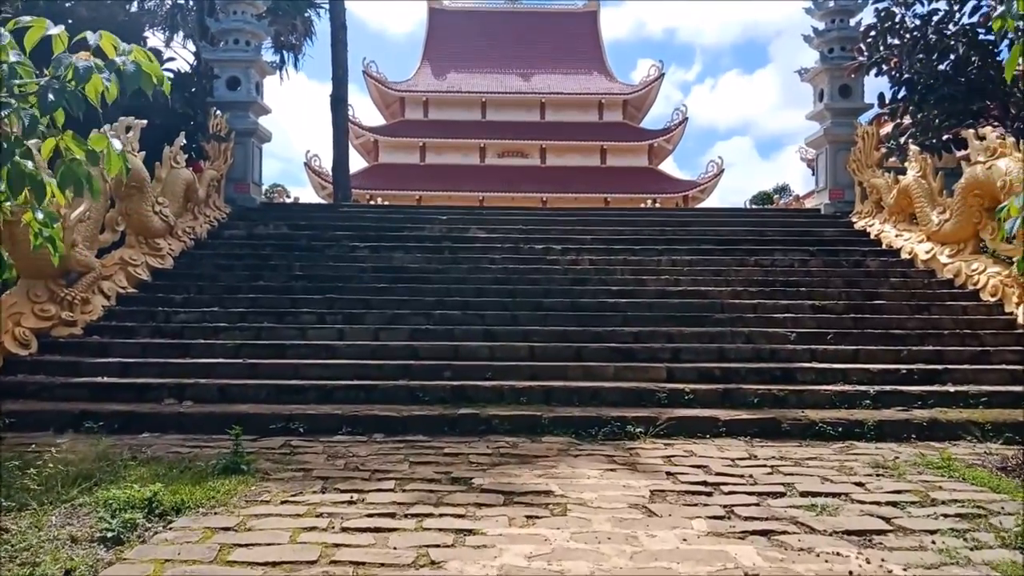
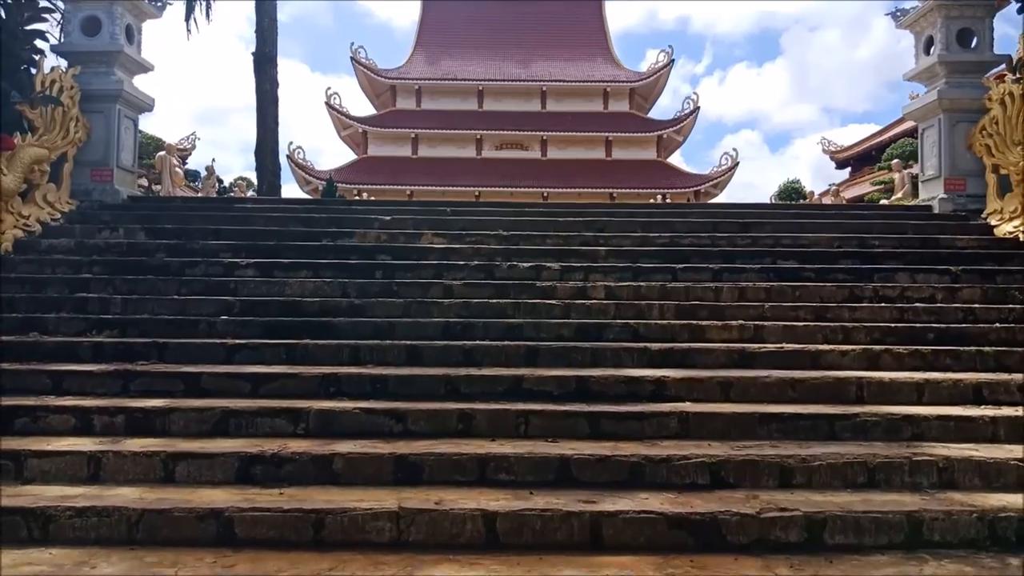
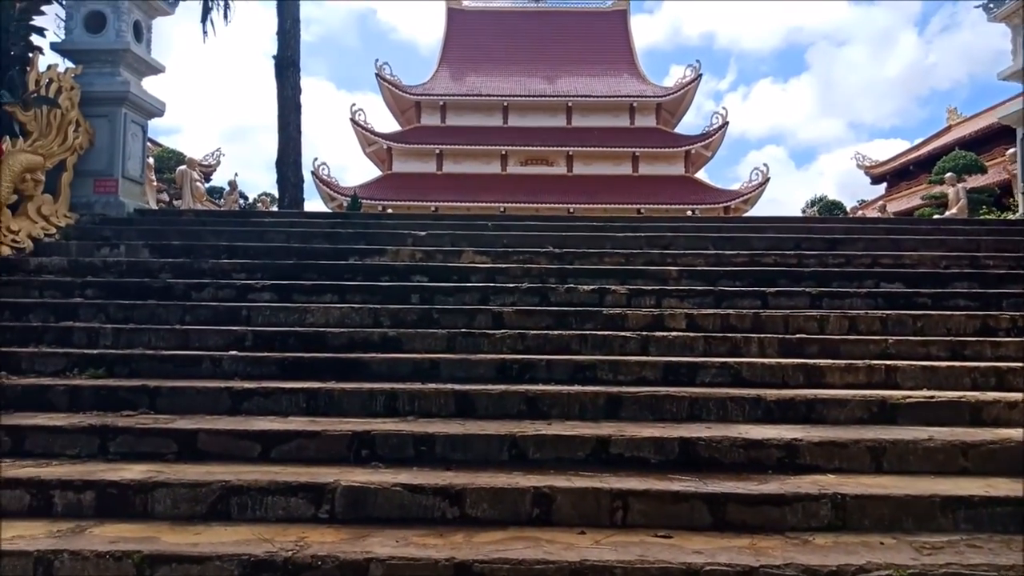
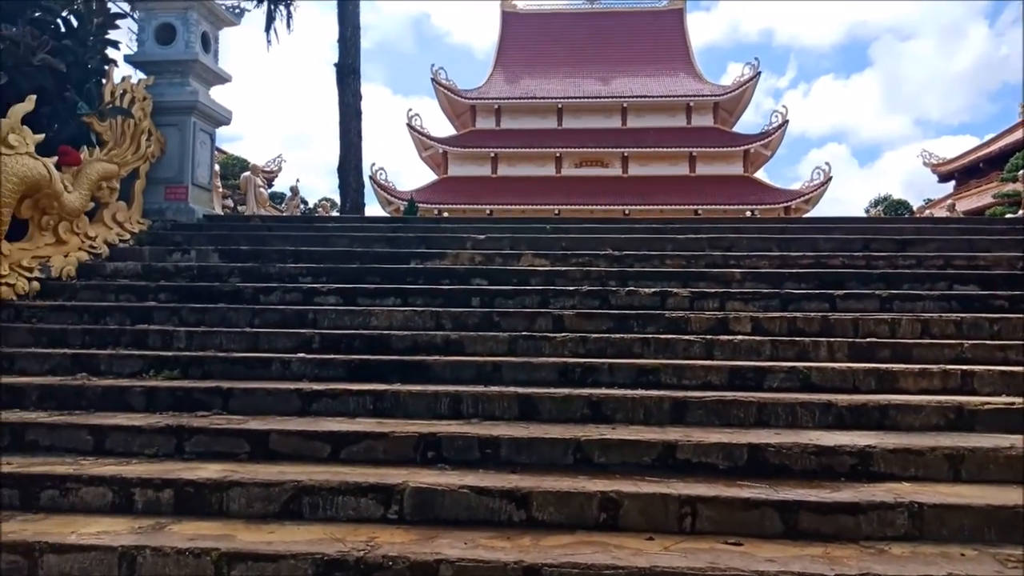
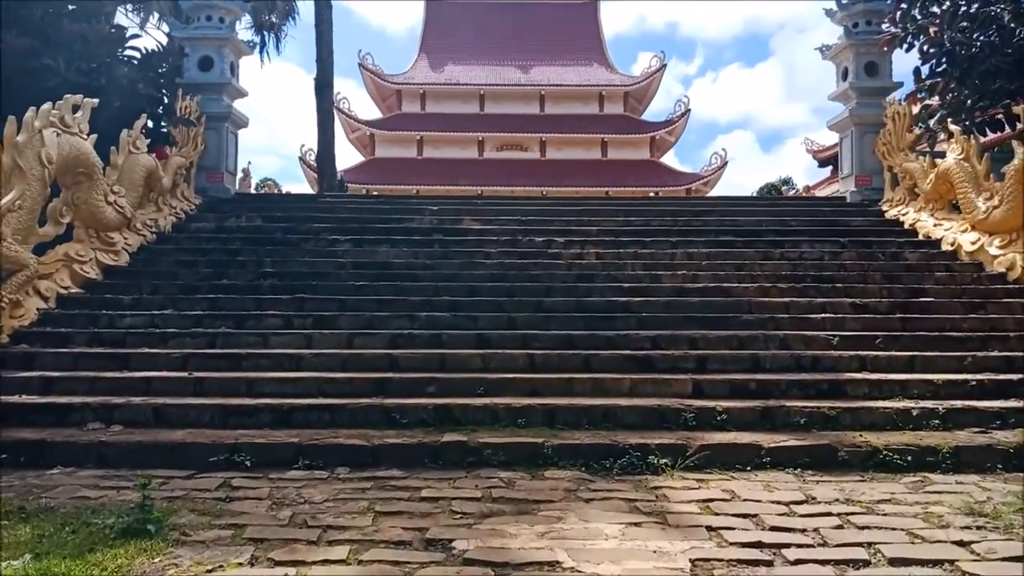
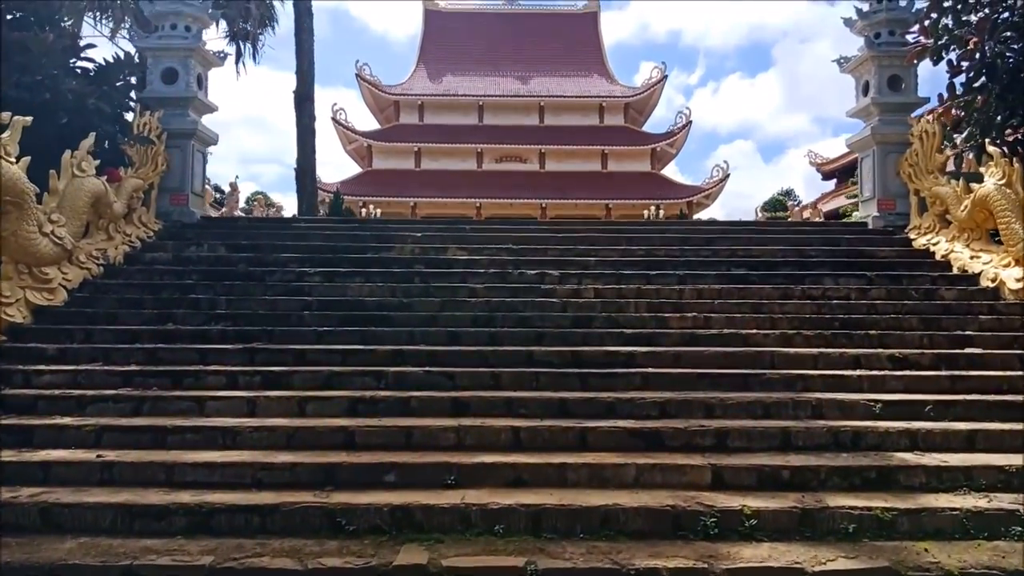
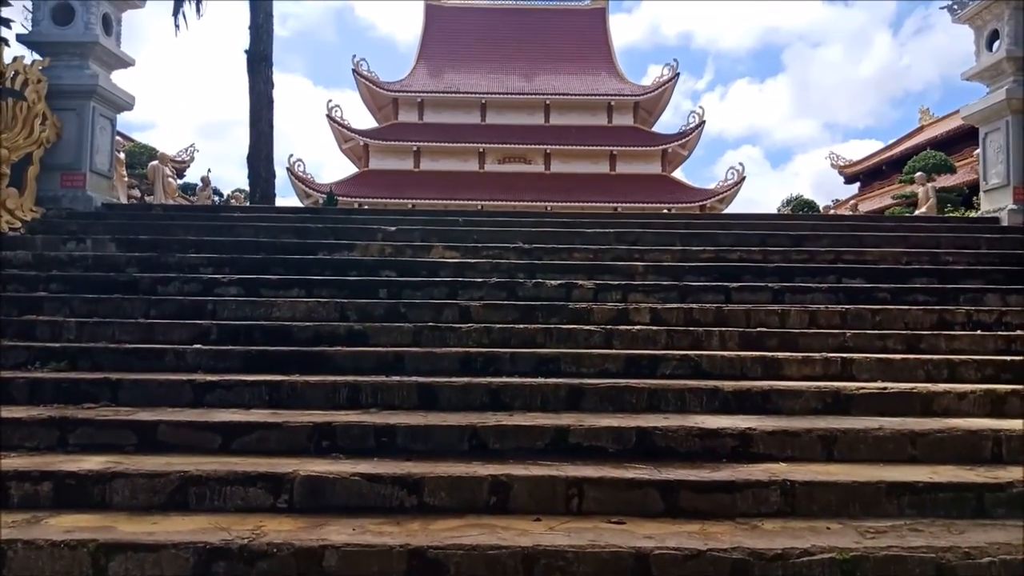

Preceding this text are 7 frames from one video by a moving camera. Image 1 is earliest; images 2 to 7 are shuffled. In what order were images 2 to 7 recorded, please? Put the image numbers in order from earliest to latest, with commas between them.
5, 6, 2, 7, 3, 4
